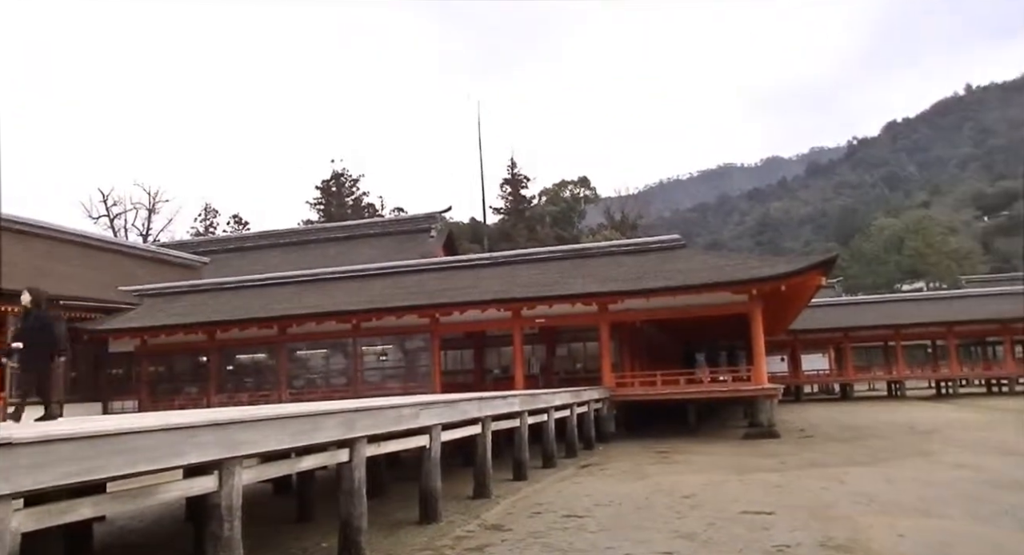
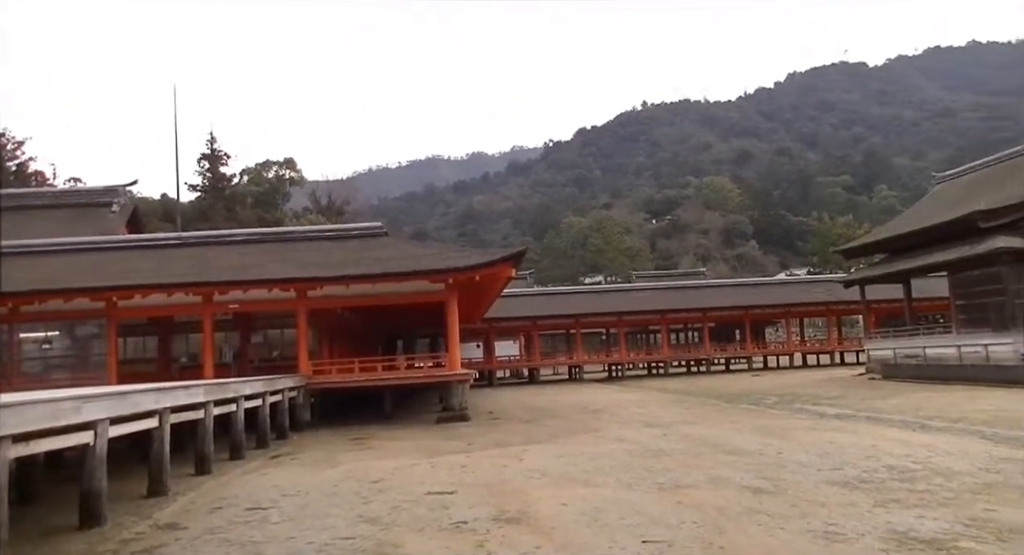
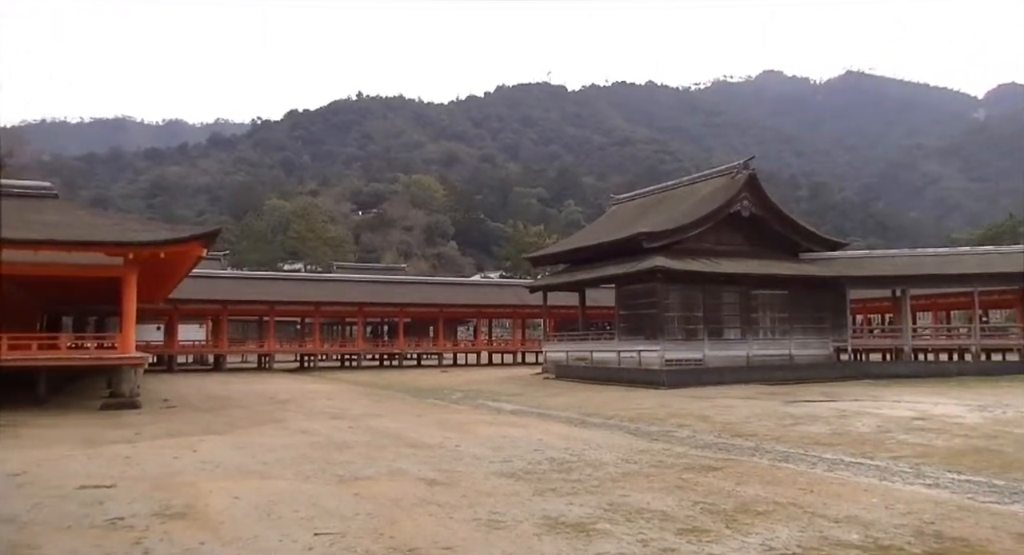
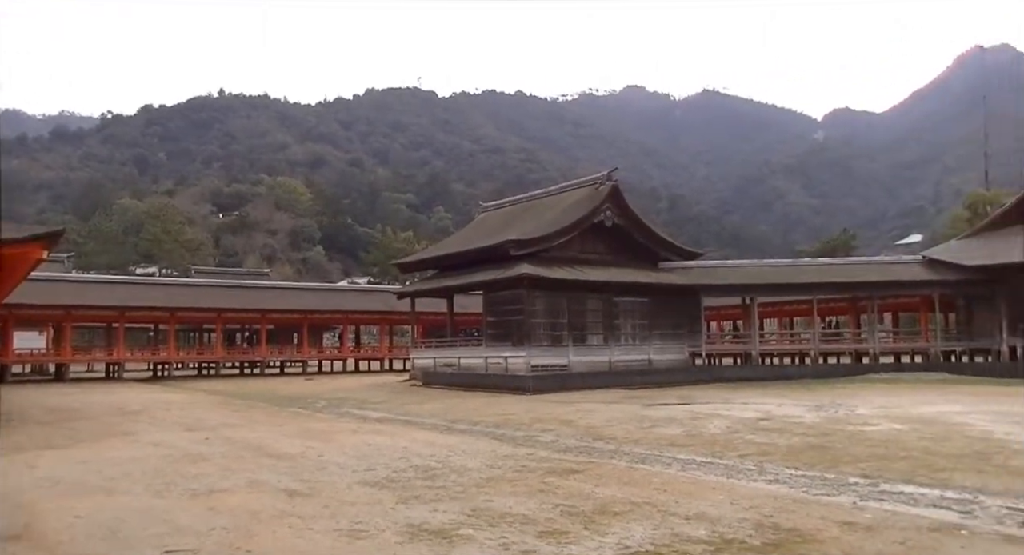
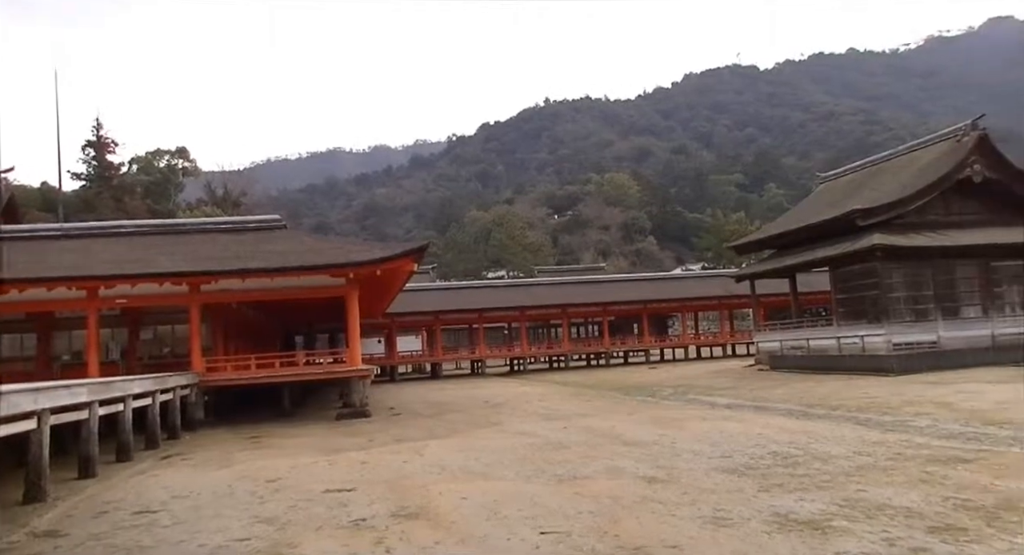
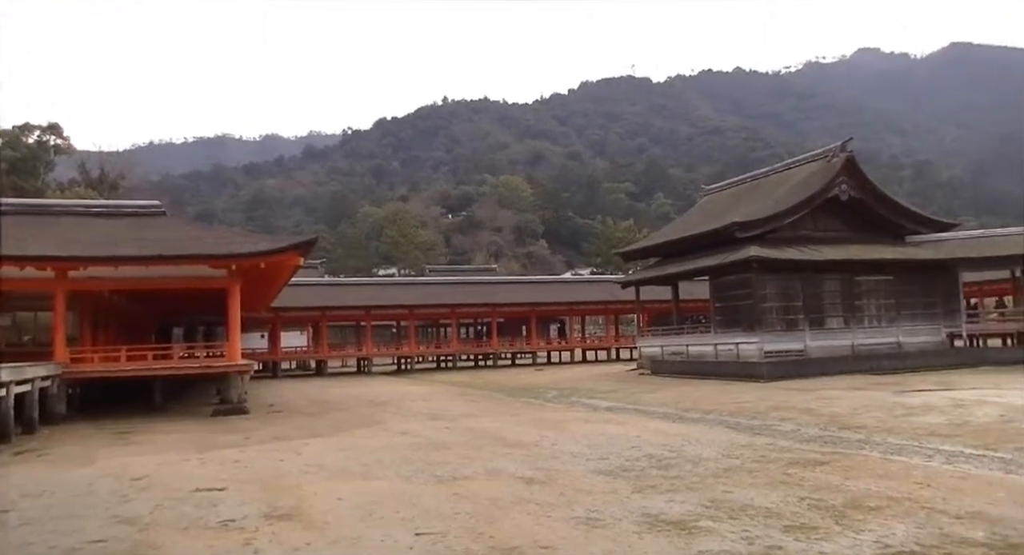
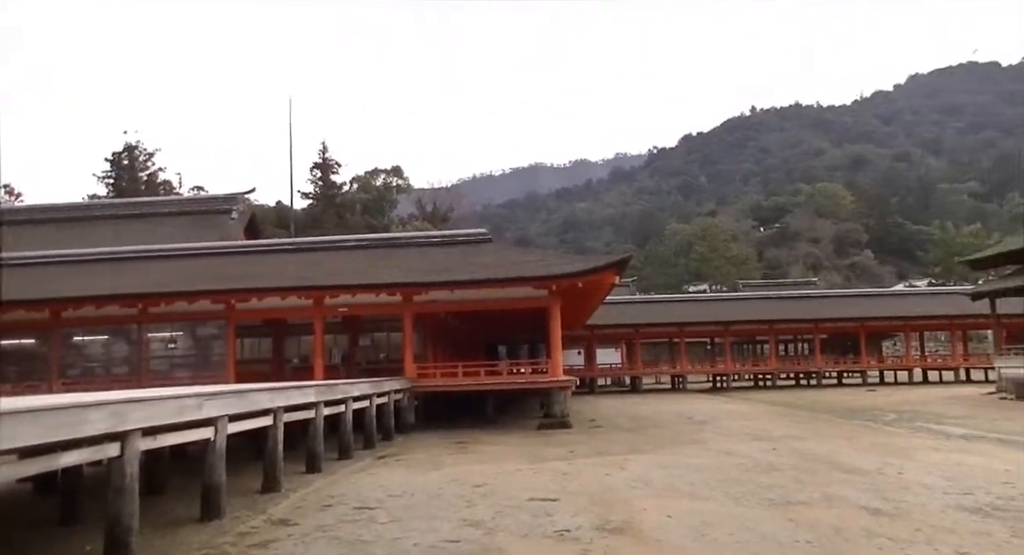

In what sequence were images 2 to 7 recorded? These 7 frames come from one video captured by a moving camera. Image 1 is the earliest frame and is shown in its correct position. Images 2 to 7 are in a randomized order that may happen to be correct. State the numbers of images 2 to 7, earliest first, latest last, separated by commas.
7, 2, 5, 6, 3, 4
